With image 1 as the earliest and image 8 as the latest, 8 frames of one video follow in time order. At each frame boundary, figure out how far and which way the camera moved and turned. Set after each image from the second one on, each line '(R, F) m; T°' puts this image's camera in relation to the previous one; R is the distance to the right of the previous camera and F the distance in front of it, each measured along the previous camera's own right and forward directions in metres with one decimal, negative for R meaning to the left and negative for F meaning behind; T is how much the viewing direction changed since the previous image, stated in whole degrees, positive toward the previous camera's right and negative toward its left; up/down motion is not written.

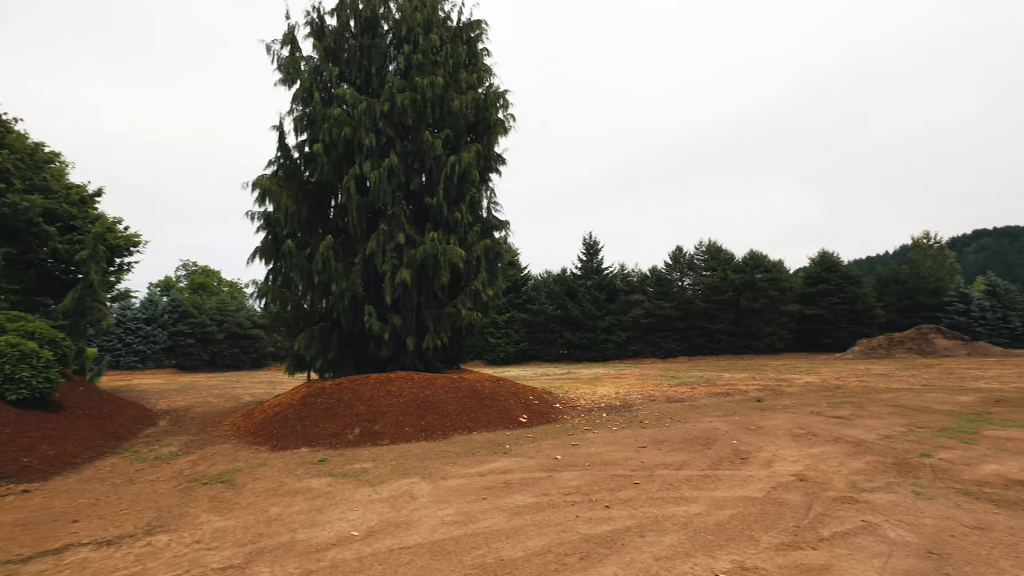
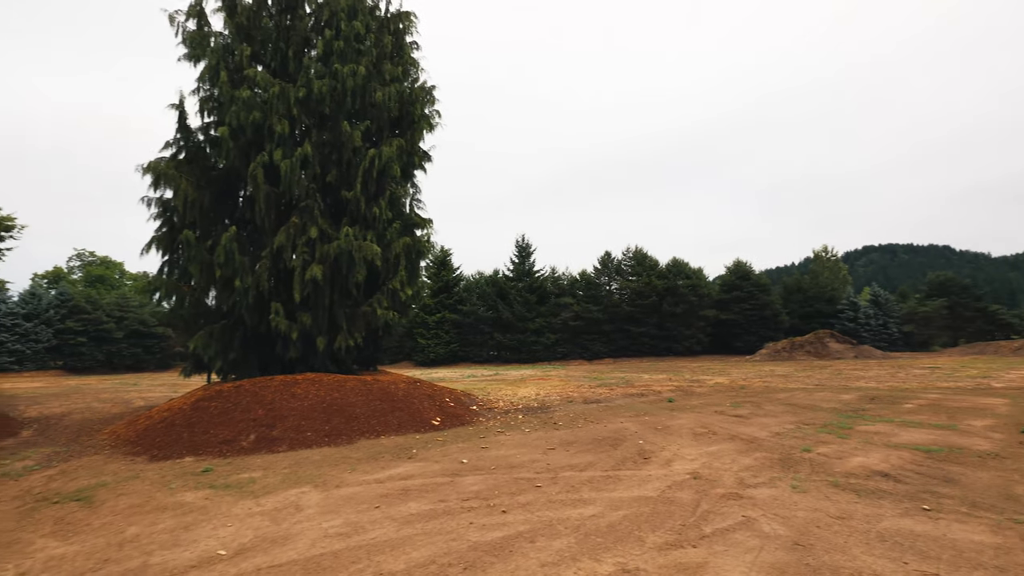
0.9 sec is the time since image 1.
(+0.3, +0.1) m; +8°
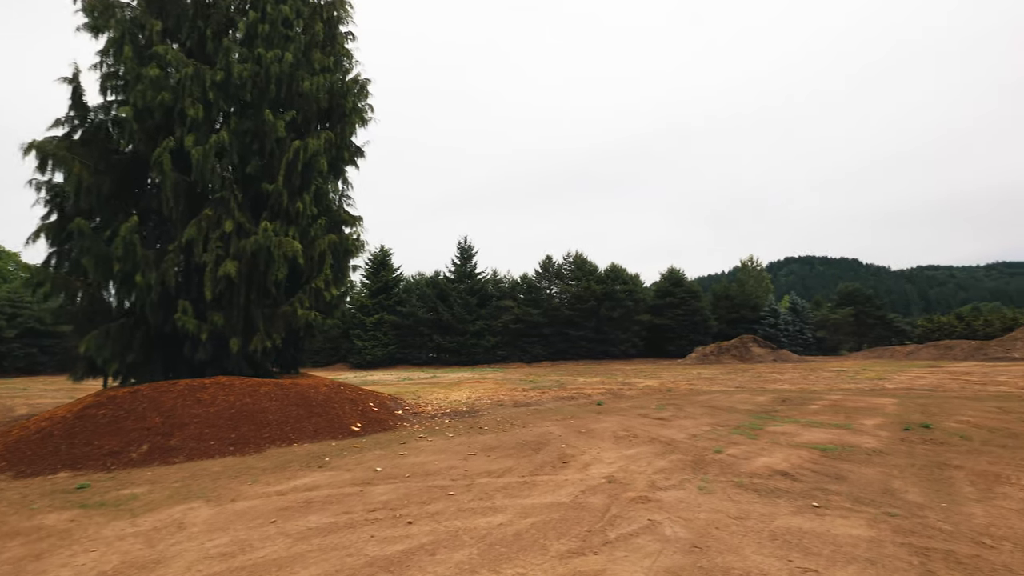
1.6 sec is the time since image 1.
(+0.3, +0.1) m; +7°
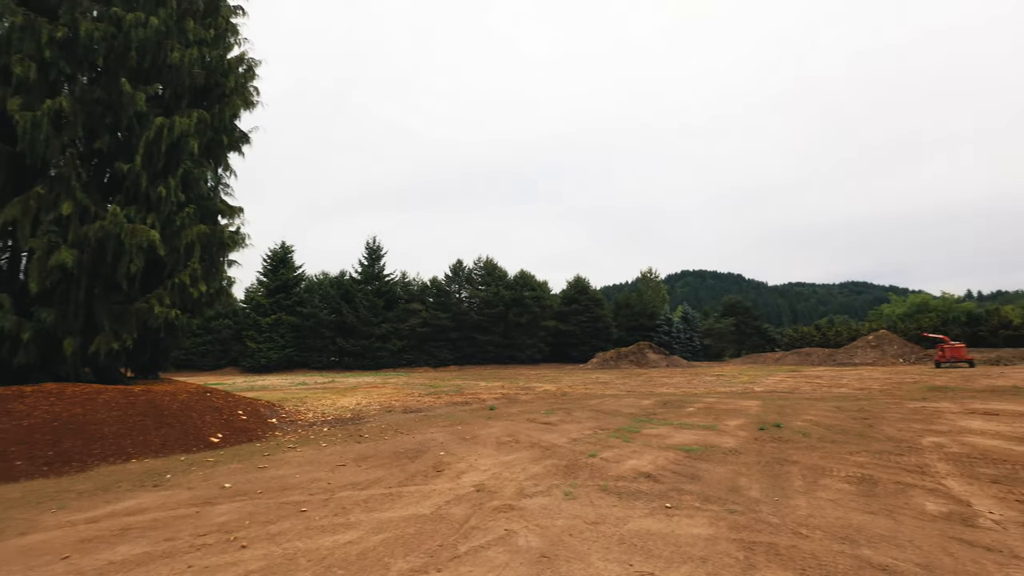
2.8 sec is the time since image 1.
(+0.5, +0.2) m; +10°
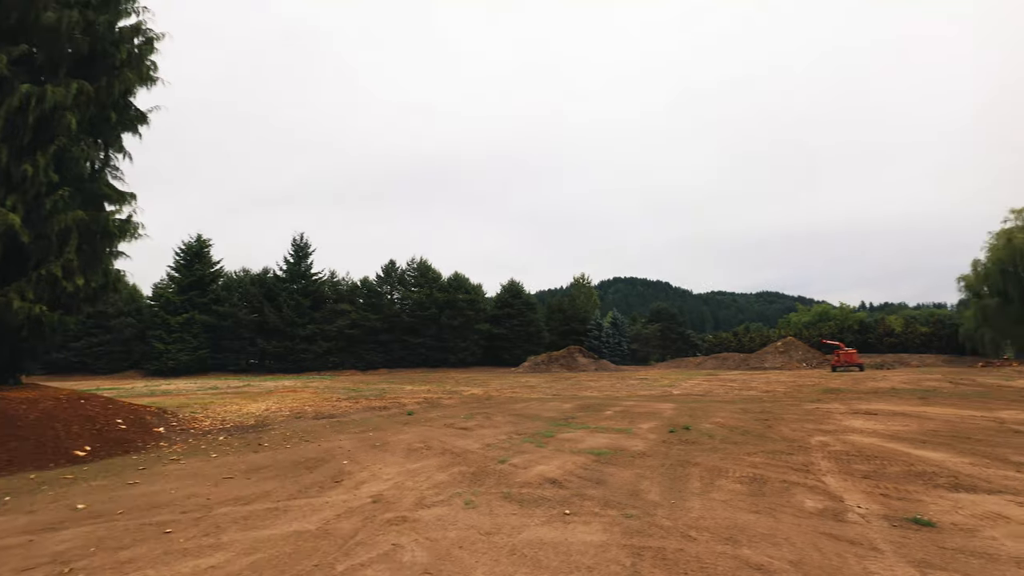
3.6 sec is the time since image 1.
(+0.4, +0.2) m; +7°
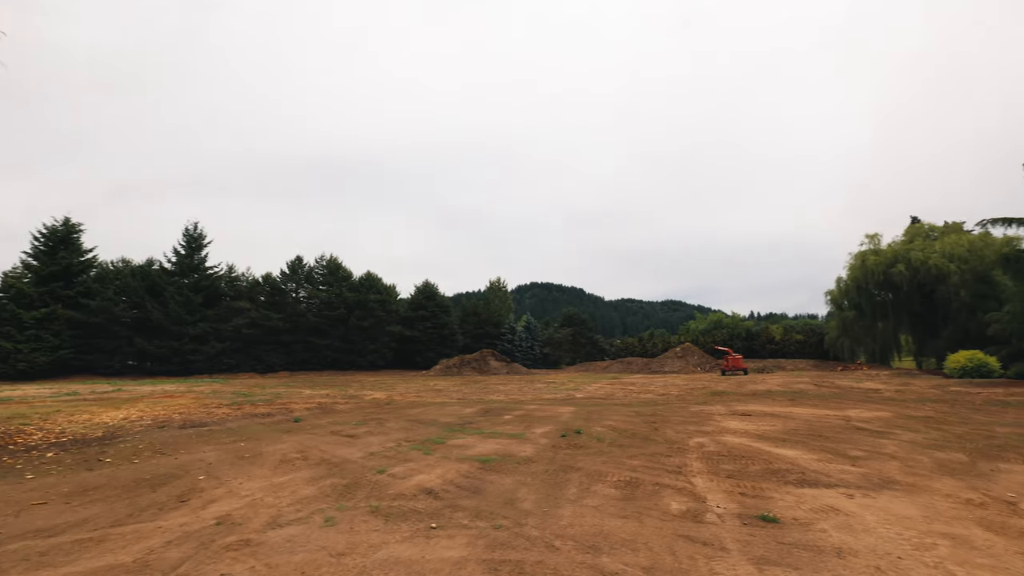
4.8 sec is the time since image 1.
(+0.5, +0.2) m; +10°
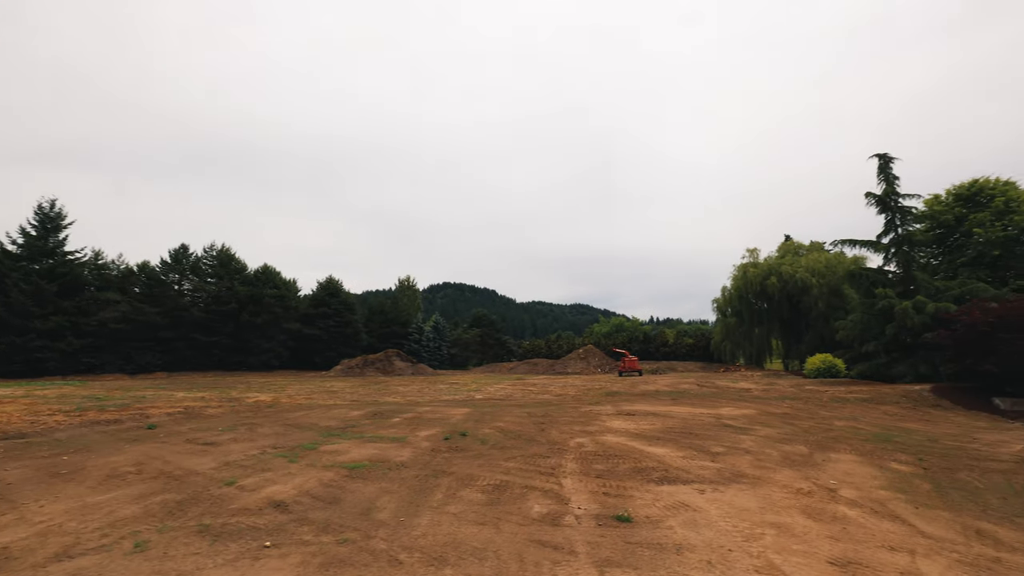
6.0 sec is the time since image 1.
(+0.5, +0.2) m; +10°
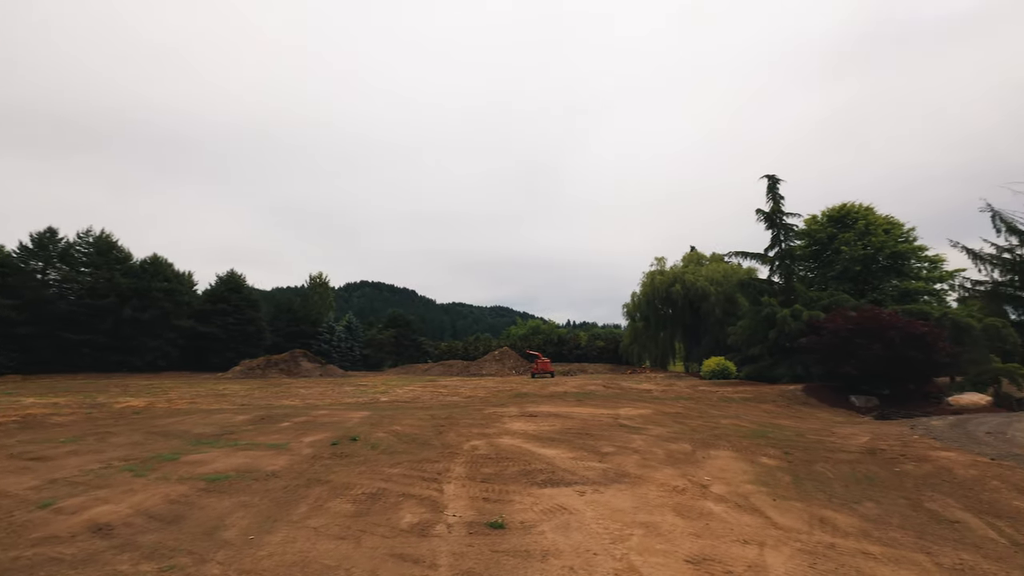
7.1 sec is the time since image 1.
(+0.5, +0.2) m; +9°
